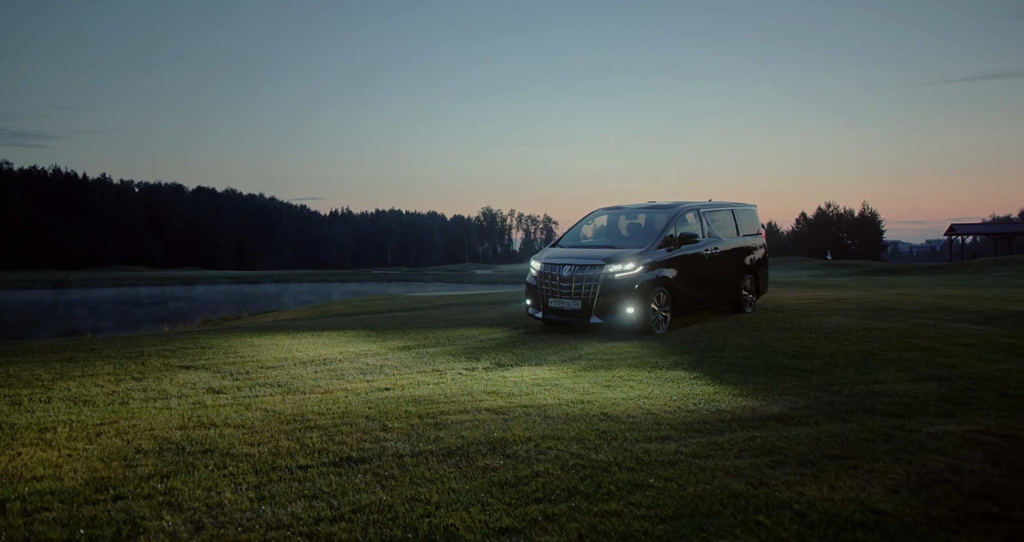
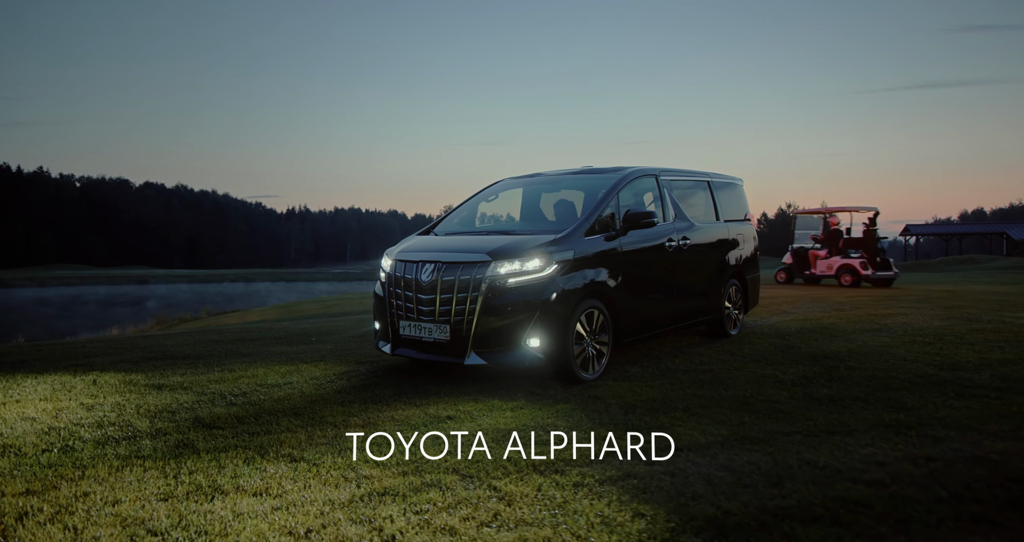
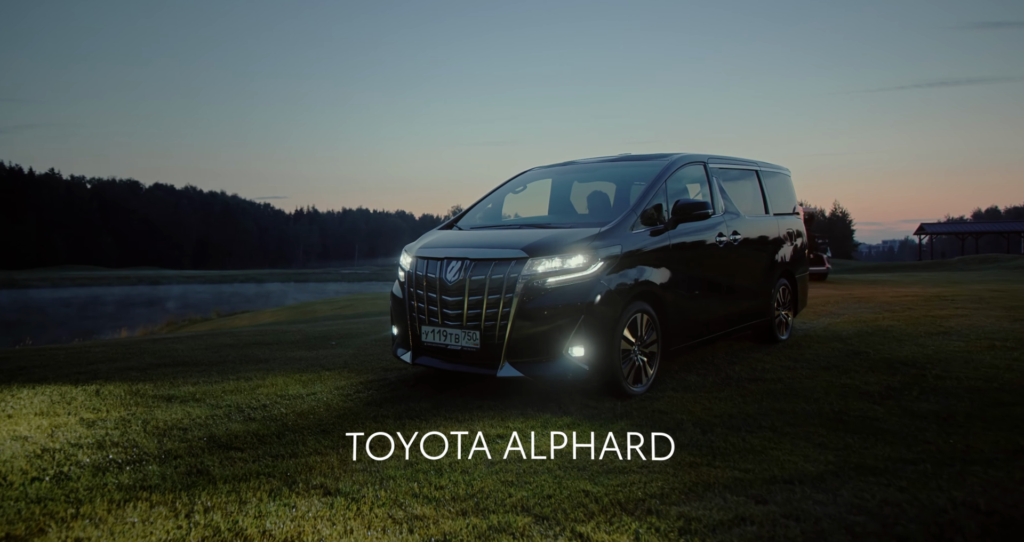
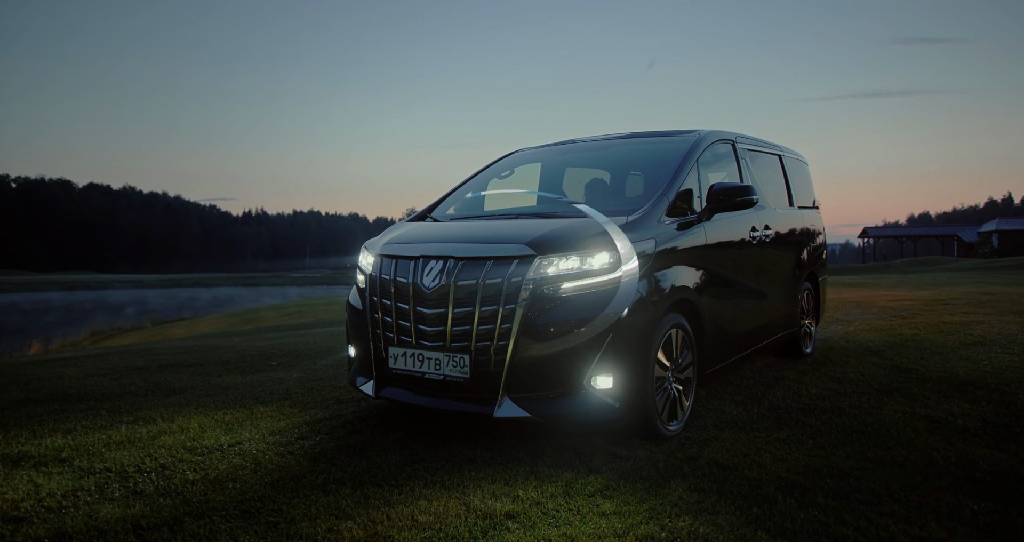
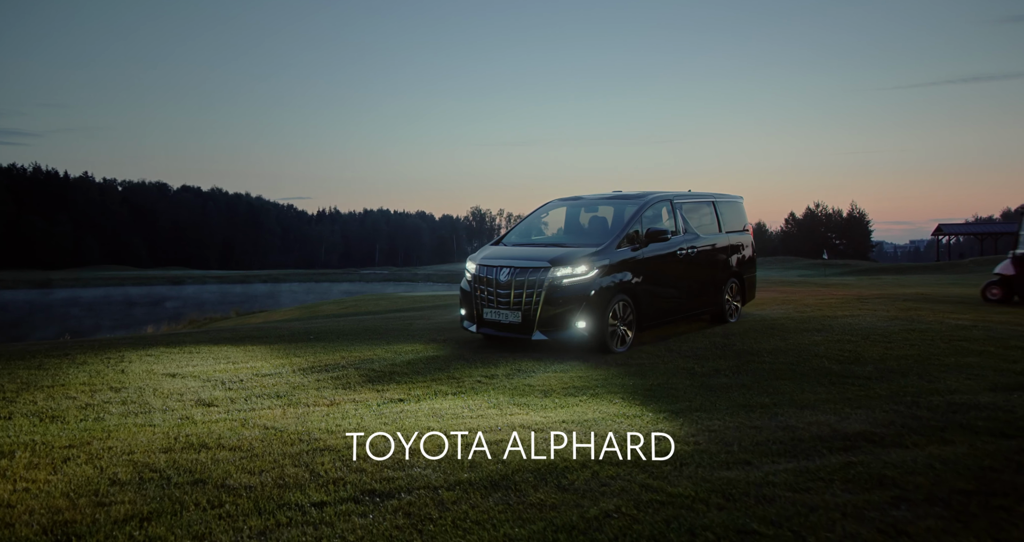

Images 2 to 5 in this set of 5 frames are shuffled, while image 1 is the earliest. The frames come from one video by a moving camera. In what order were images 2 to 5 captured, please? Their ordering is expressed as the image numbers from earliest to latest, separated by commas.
5, 2, 3, 4
